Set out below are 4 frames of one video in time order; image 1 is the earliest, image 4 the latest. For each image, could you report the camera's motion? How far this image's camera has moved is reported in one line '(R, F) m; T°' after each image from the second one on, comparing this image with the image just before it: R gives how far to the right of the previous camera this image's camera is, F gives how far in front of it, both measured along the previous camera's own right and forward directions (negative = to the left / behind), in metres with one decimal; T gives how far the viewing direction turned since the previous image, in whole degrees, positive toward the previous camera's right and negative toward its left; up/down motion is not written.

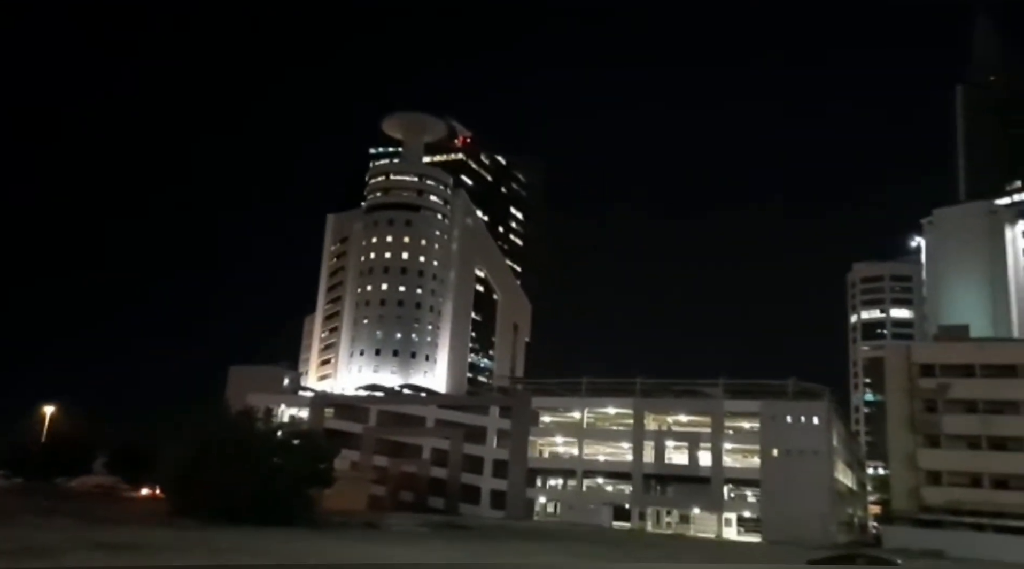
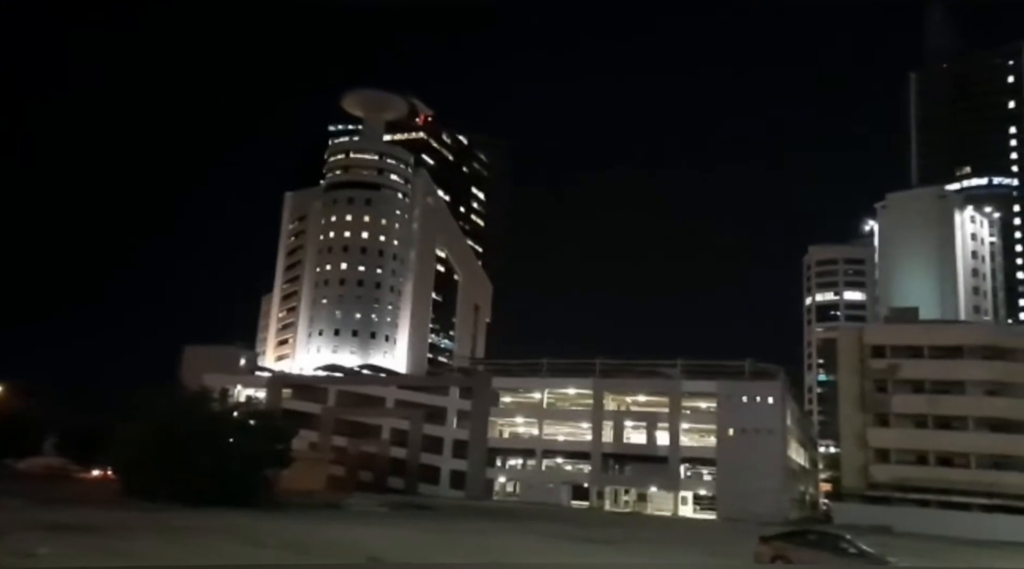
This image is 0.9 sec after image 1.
(0.0, -0.2) m; +3°
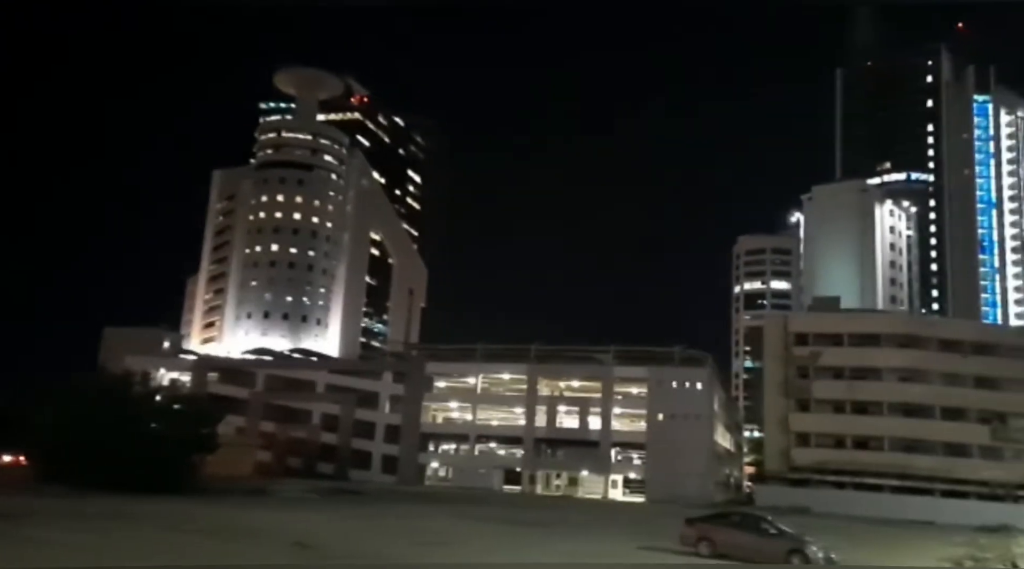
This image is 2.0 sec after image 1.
(+0.2, -0.6) m; +4°
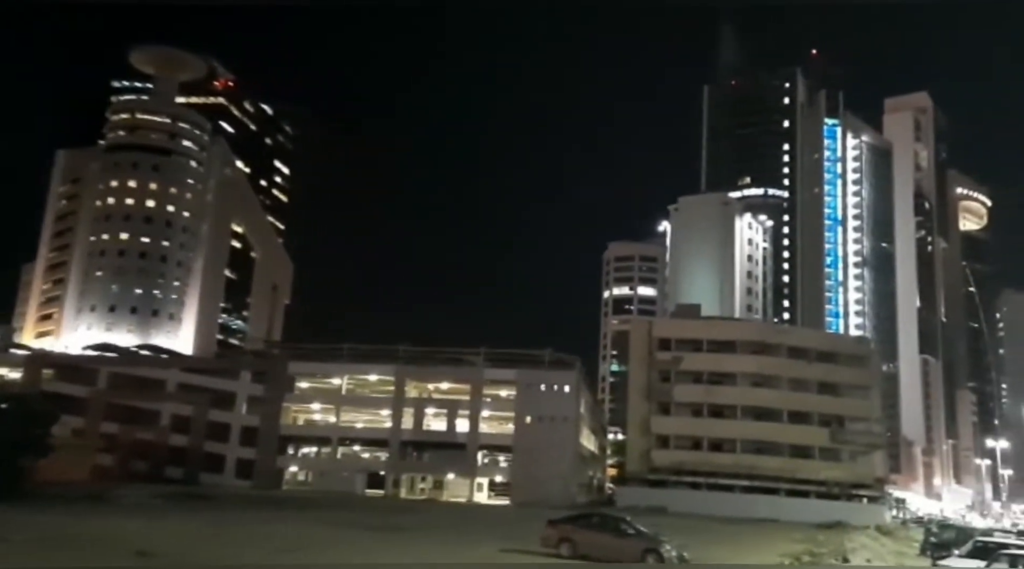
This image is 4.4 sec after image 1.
(+0.8, +0.2) m; +8°
